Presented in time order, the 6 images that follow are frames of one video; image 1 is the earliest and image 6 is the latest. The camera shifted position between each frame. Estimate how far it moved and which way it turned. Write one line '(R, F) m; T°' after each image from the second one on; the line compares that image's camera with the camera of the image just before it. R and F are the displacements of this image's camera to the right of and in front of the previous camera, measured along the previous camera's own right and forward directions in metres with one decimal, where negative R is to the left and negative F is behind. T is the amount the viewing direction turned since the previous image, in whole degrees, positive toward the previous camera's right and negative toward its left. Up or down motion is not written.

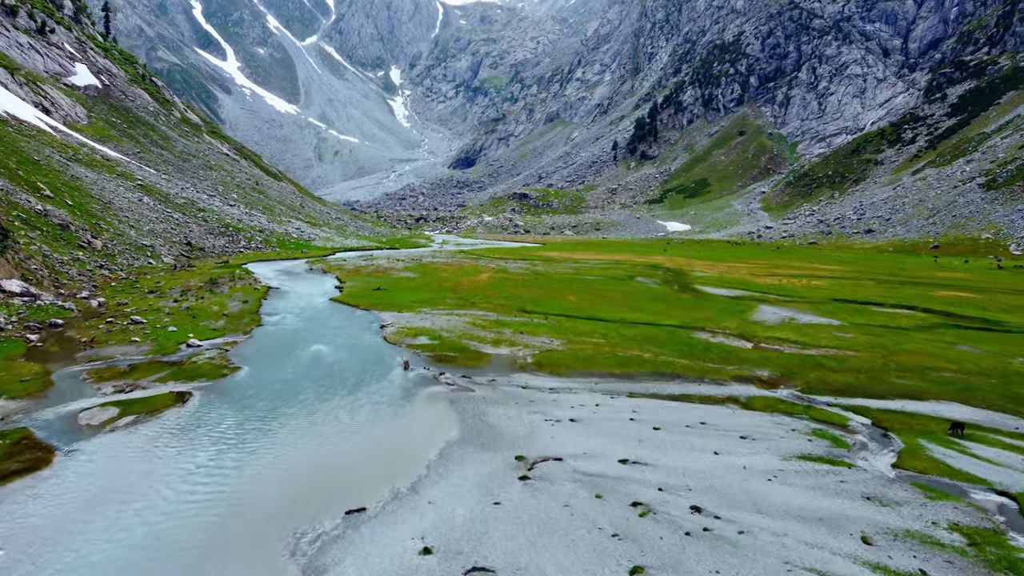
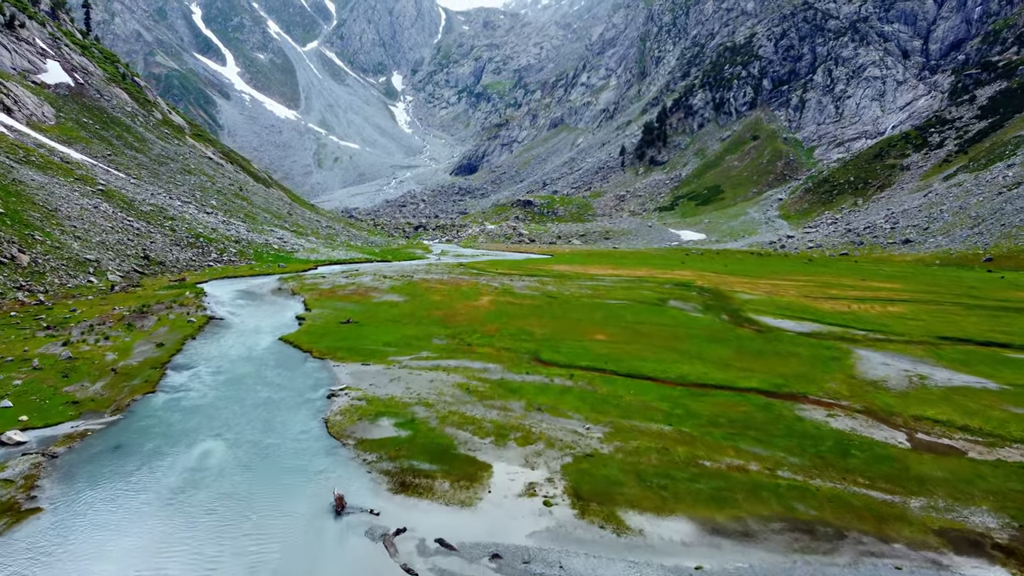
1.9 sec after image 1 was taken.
(-0.3, +12.4) m; 0°
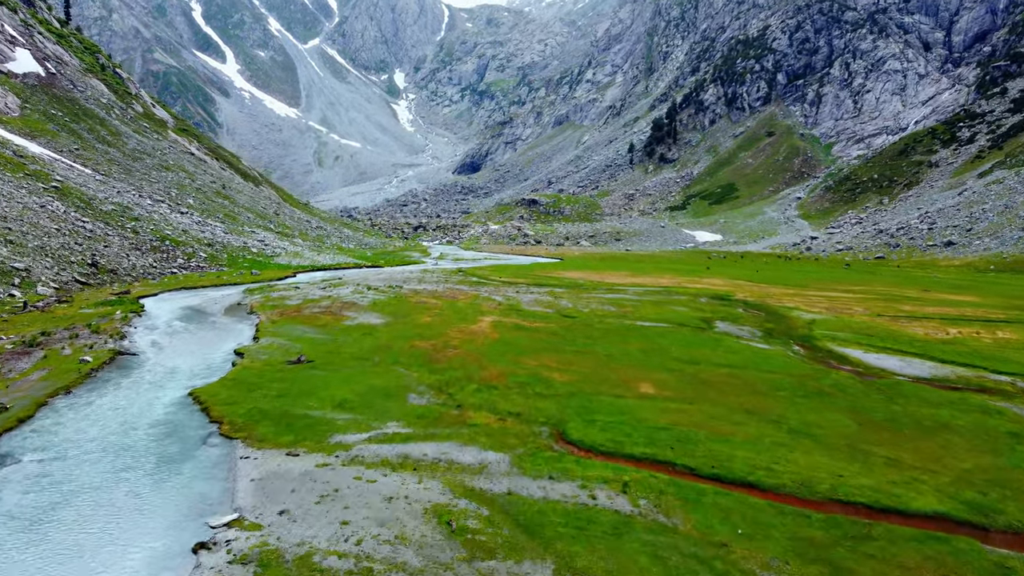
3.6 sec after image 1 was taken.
(-0.2, +11.4) m; 0°
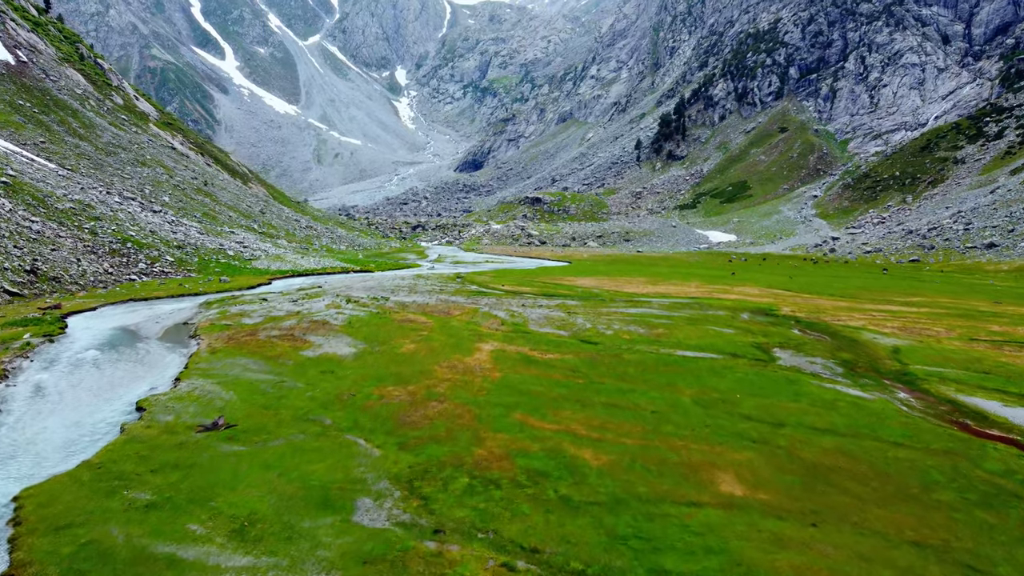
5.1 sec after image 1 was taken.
(-0.2, +9.7) m; 0°
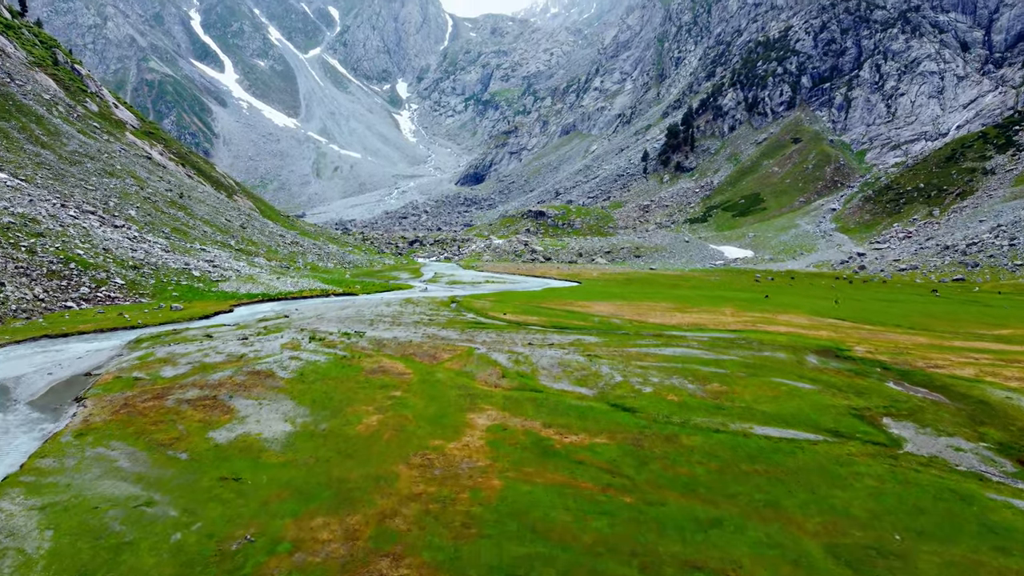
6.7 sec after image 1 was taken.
(-0.1, +10.8) m; 0°
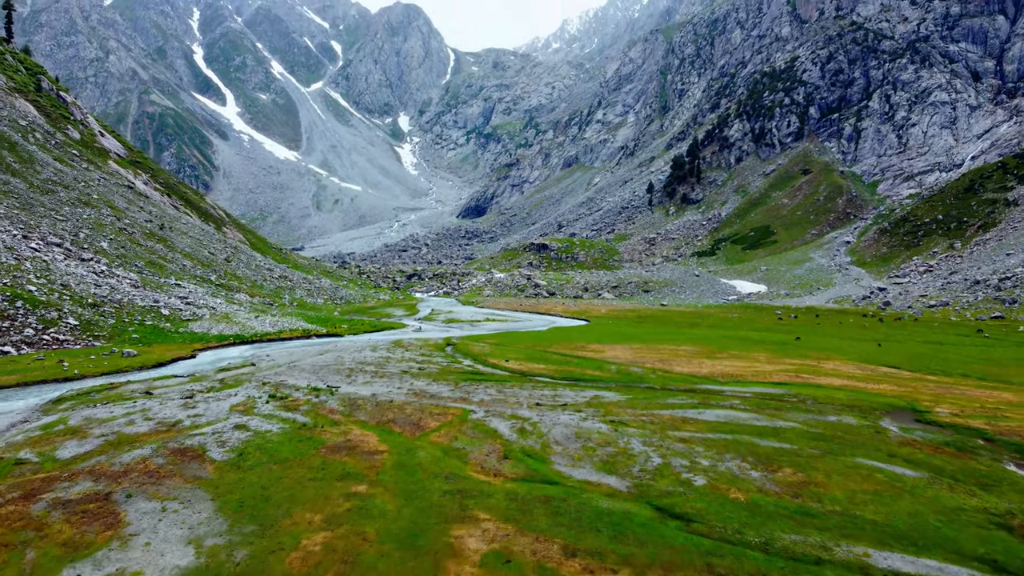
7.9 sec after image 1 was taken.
(-0.1, +7.8) m; 0°
